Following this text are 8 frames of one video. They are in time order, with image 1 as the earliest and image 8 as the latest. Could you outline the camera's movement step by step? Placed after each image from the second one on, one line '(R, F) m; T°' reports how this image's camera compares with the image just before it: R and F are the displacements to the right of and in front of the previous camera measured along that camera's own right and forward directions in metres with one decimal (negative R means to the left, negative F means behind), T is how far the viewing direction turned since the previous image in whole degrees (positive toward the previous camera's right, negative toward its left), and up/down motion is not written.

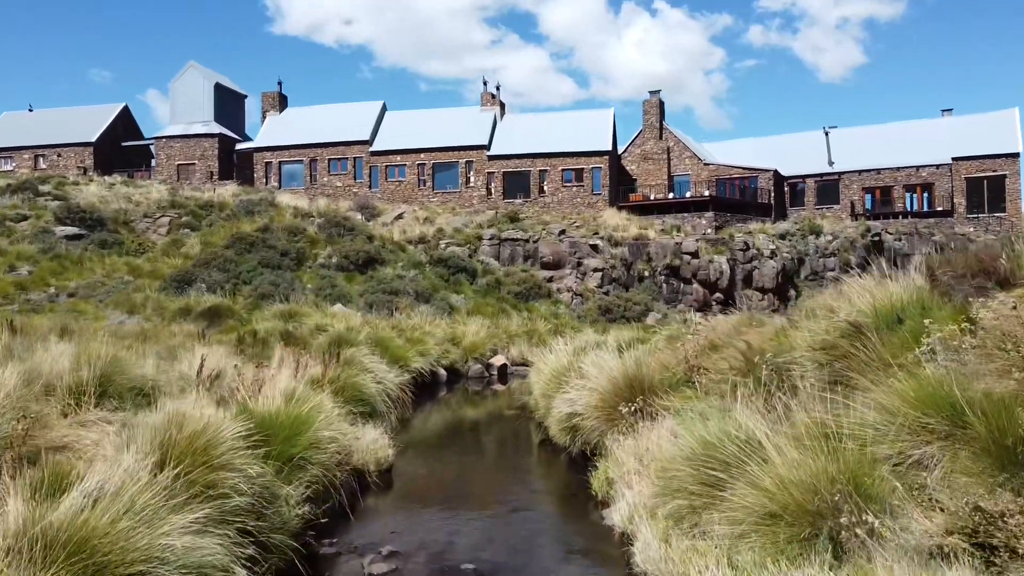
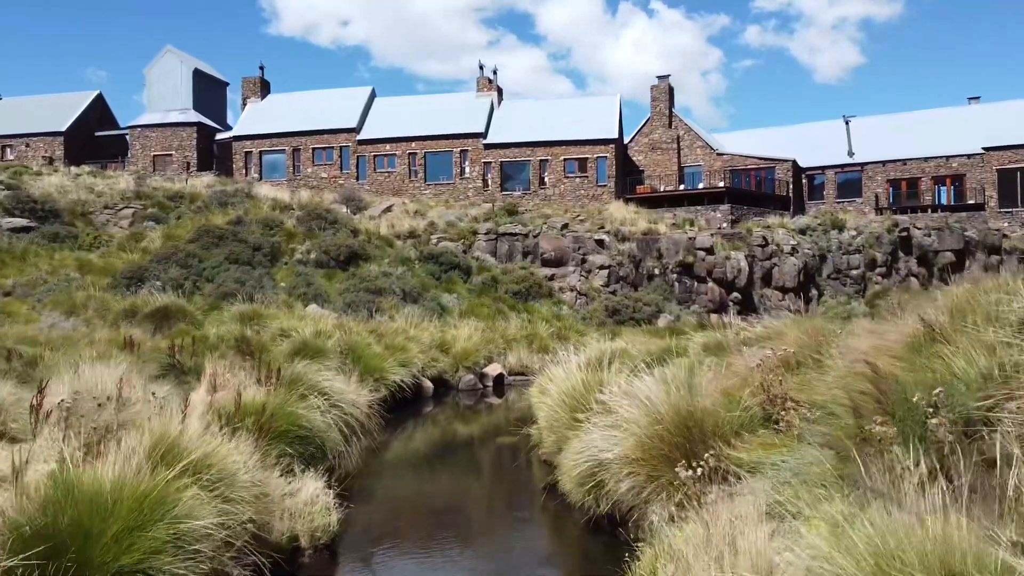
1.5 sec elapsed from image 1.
(0.0, +2.4) m; 0°
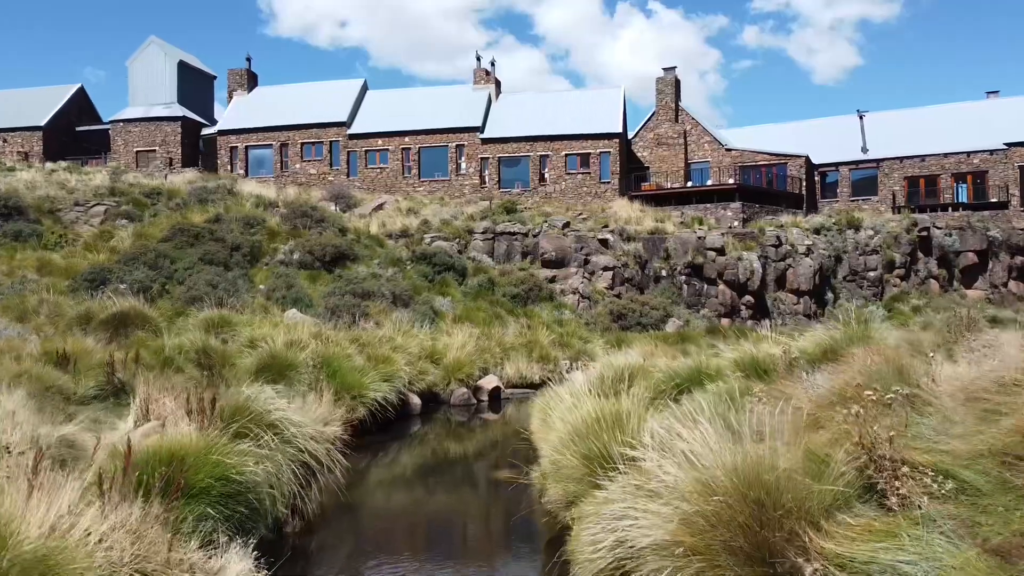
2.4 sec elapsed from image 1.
(0.0, +1.5) m; 0°
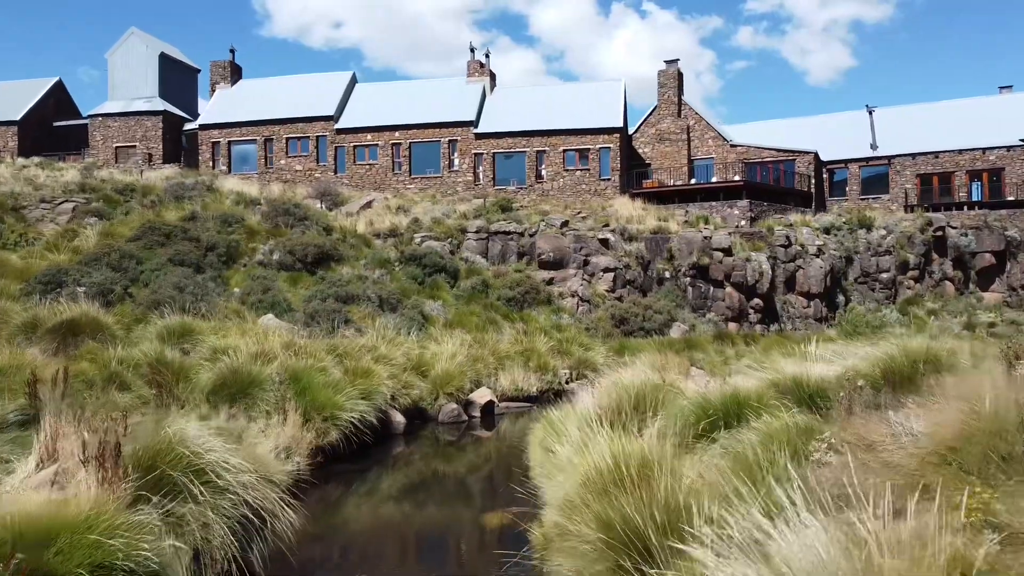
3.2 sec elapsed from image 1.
(0.0, +1.3) m; 0°
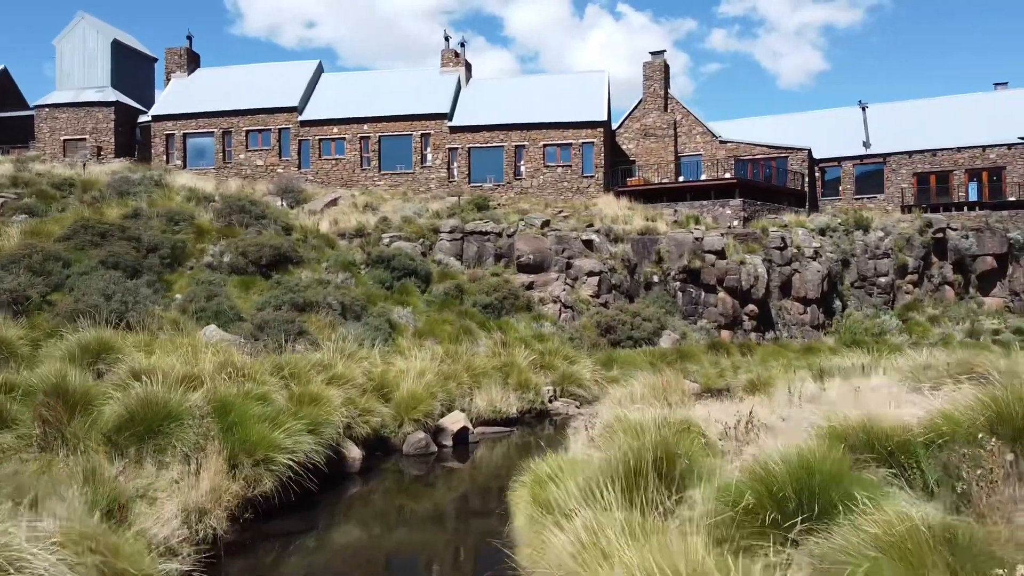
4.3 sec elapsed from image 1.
(0.0, +1.7) m; +2°
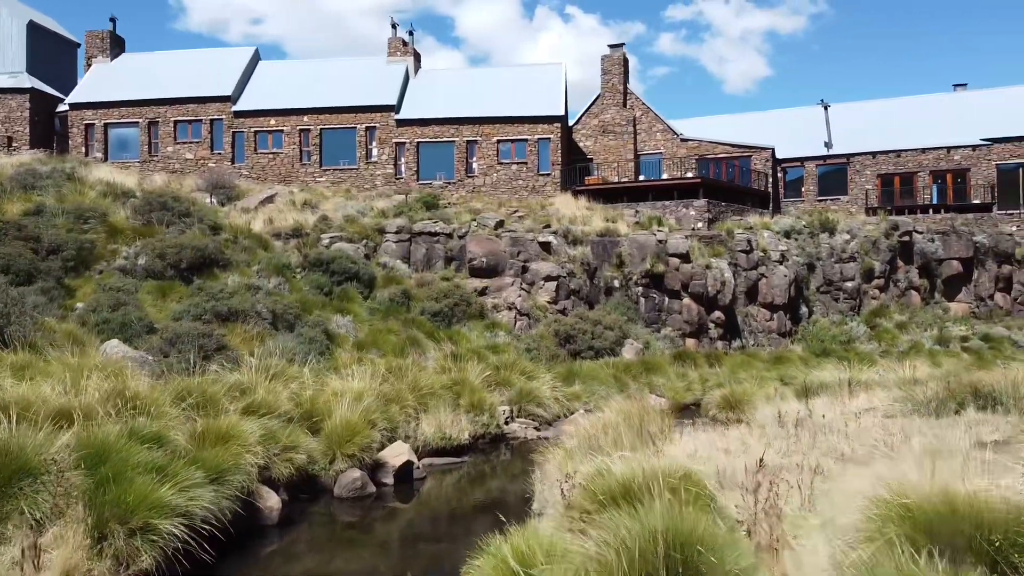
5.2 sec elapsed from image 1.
(0.0, +1.5) m; +3°
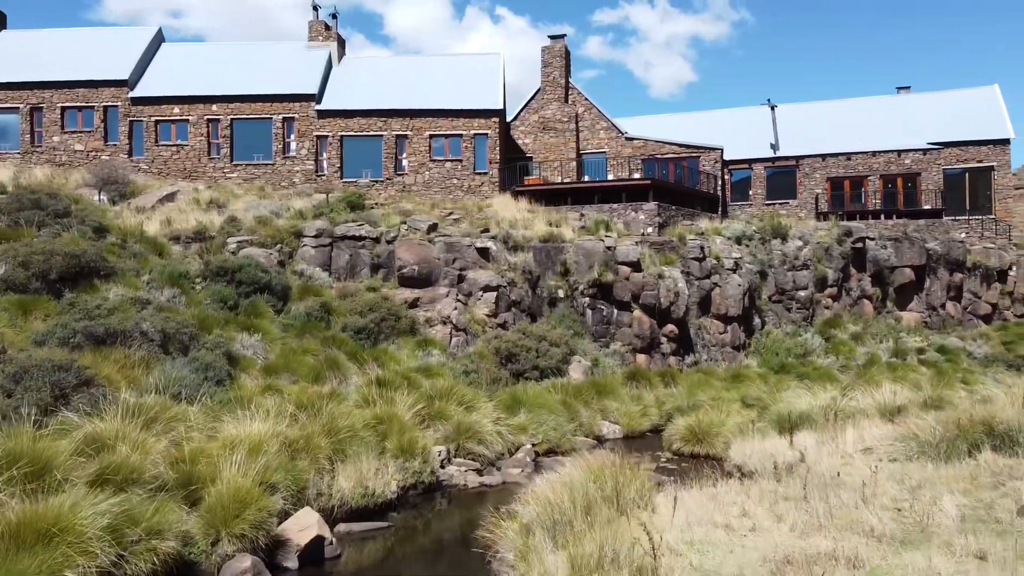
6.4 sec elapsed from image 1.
(-0.1, +2.0) m; +5°
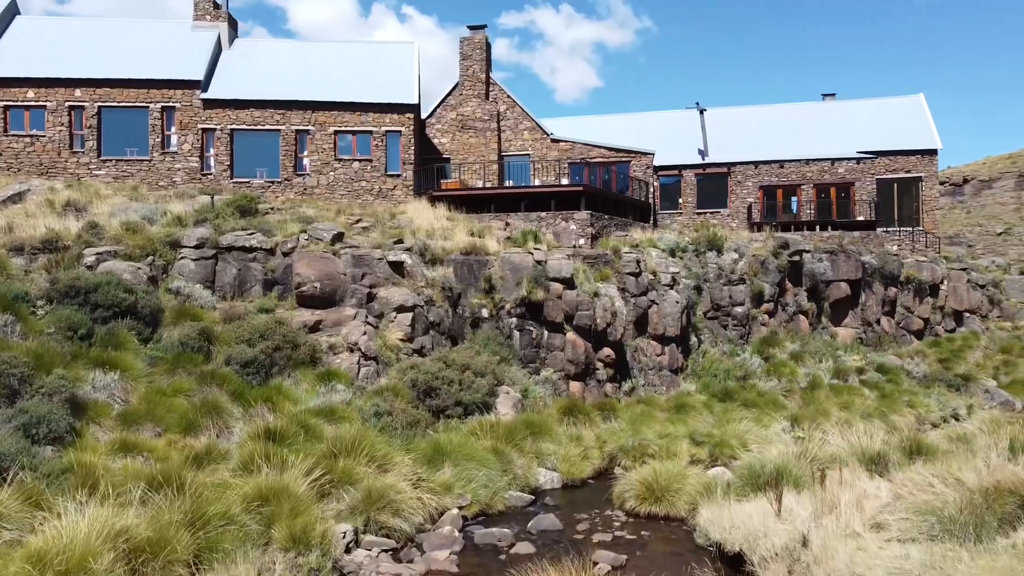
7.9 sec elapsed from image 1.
(-0.2, +2.2) m; +6°
